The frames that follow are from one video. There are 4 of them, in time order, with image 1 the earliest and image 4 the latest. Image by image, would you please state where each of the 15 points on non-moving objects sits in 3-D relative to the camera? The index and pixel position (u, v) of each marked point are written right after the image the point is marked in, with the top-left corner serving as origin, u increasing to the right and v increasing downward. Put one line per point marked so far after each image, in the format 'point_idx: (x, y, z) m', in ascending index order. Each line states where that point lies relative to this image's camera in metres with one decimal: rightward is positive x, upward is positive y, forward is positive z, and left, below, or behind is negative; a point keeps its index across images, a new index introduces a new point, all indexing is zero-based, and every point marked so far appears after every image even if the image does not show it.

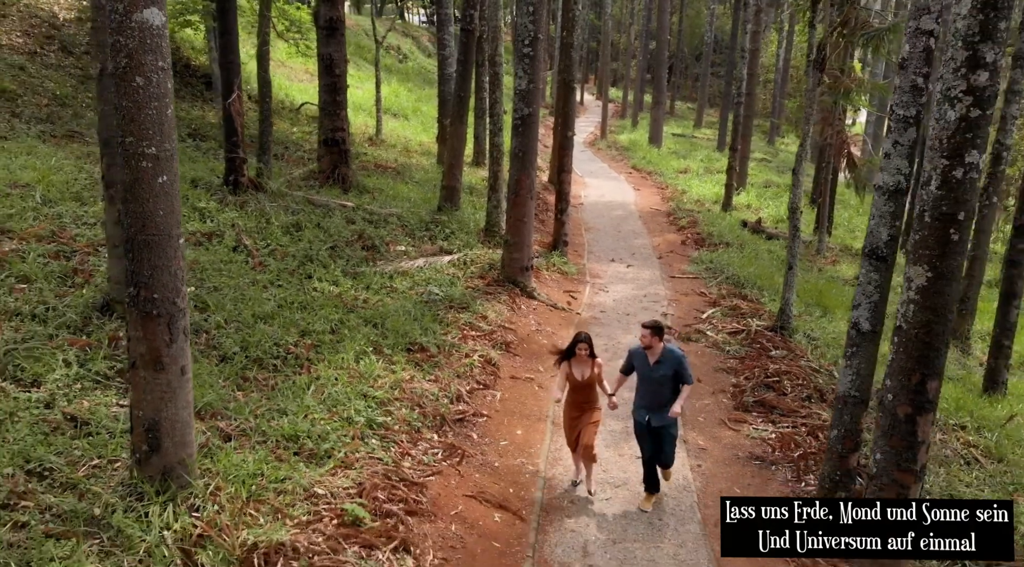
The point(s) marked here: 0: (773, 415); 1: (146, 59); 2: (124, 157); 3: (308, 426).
0: (+2.9, -1.5, +9.6) m
1: (-2.2, +1.4, +5.3) m
2: (-2.4, +0.8, +5.4) m
3: (-1.7, -1.2, +7.2) m
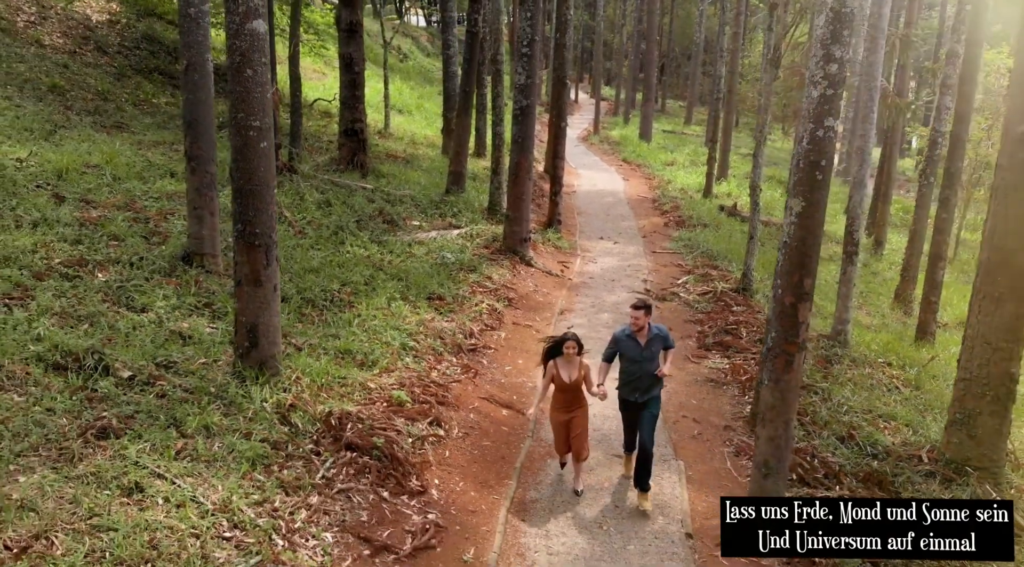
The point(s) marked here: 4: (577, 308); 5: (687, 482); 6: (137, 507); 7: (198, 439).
0: (+2.9, -0.9, +11.6) m
1: (-2.2, +1.9, +7.3) m
2: (-2.4, +1.3, +7.4) m
3: (-1.7, -0.6, +9.2) m
4: (+1.0, -0.4, +13.6) m
5: (+1.6, -1.9, +8.0) m
6: (-2.5, -1.5, +5.7) m
7: (-2.4, -1.2, +6.7) m
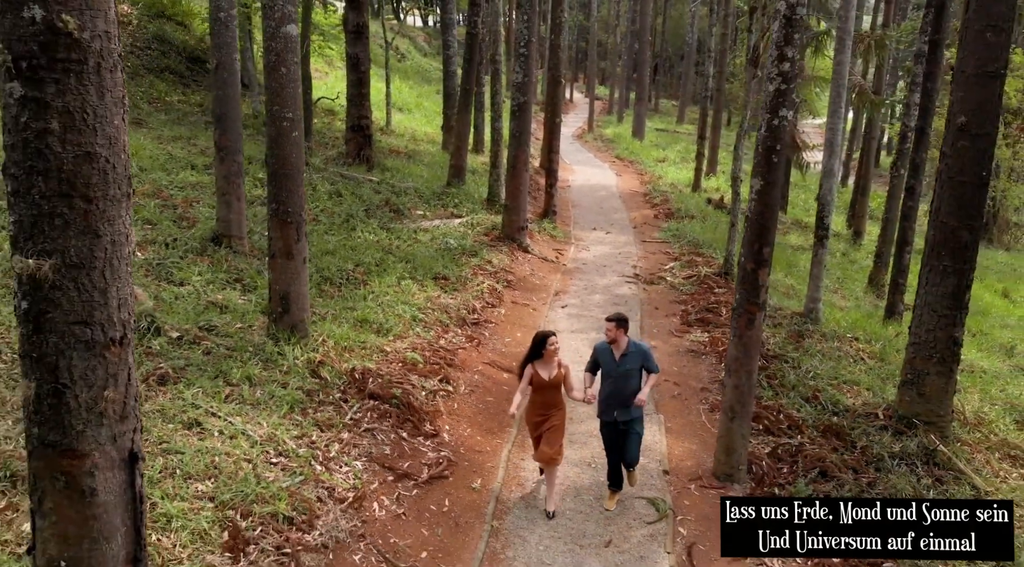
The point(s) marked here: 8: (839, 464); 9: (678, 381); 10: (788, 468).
0: (+2.9, -0.6, +12.7) m
1: (-2.2, +2.2, +8.3) m
2: (-2.4, +1.6, +8.4) m
3: (-1.7, -0.4, +10.2) m
4: (+1.0, -0.1, +14.7) m
5: (+1.6, -1.6, +9.1) m
6: (-2.5, -1.2, +6.8) m
7: (-2.4, -0.9, +7.7) m
8: (+3.3, -1.8, +8.6) m
9: (+2.1, -1.2, +10.6) m
10: (+2.7, -1.8, +8.5) m
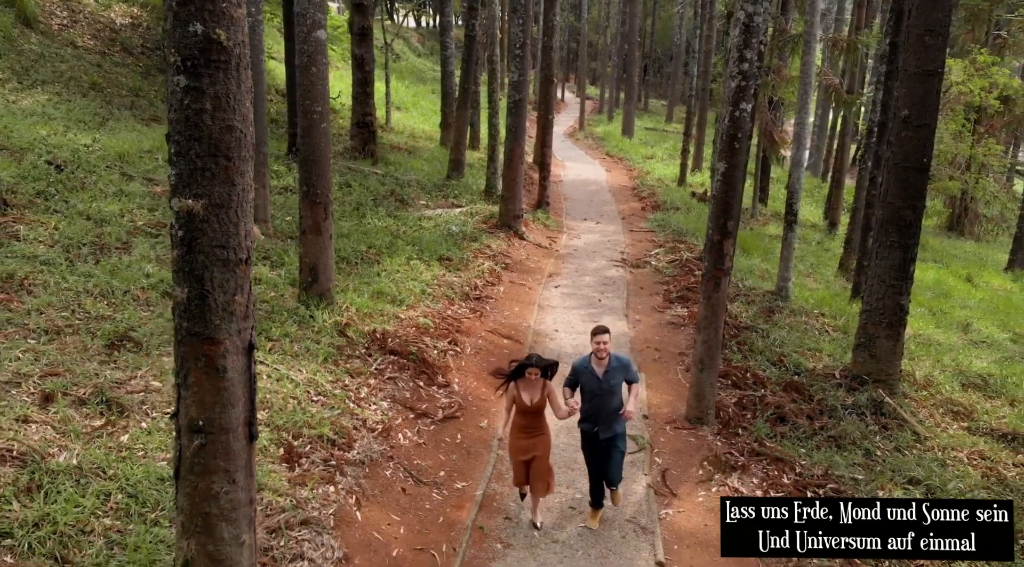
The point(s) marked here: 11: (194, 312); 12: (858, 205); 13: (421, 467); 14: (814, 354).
0: (+2.9, -0.3, +14.0) m
1: (-2.2, +2.5, +9.6) m
2: (-2.4, +1.9, +9.7) m
3: (-1.7, 0.0, +11.5) m
4: (+1.0, +0.2, +16.0) m
5: (+1.6, -1.3, +10.4) m
6: (-2.5, -0.9, +8.1) m
7: (-2.4, -0.6, +9.0) m
8: (+3.3, -1.5, +9.9) m
9: (+2.1, -0.9, +11.9) m
10: (+2.7, -1.5, +9.8) m
11: (-1.8, -0.2, +4.7) m
12: (+6.9, +1.6, +17.3) m
13: (-0.8, -1.7, +7.7) m
14: (+4.4, -1.0, +12.4) m
